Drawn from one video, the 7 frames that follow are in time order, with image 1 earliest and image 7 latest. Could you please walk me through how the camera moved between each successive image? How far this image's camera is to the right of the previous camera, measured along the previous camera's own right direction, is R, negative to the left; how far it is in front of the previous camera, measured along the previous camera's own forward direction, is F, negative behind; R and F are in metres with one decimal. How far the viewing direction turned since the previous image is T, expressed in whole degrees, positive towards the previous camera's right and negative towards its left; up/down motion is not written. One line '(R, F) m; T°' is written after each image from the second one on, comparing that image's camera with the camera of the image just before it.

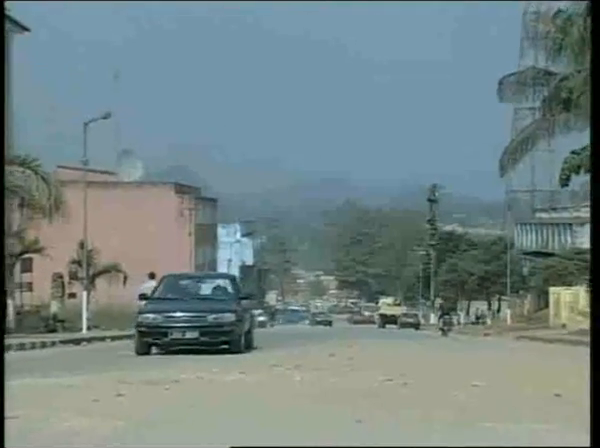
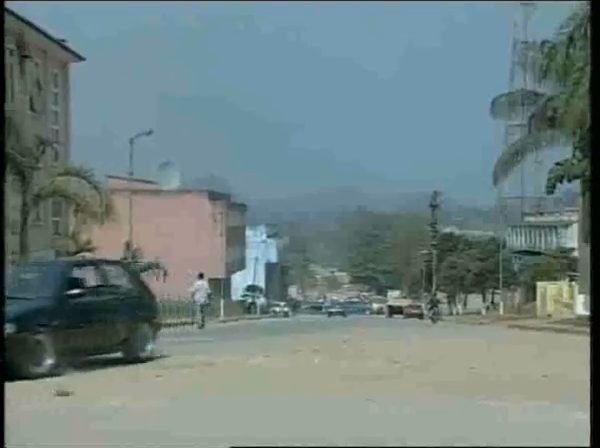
(+0.3, -0.9) m; -4°
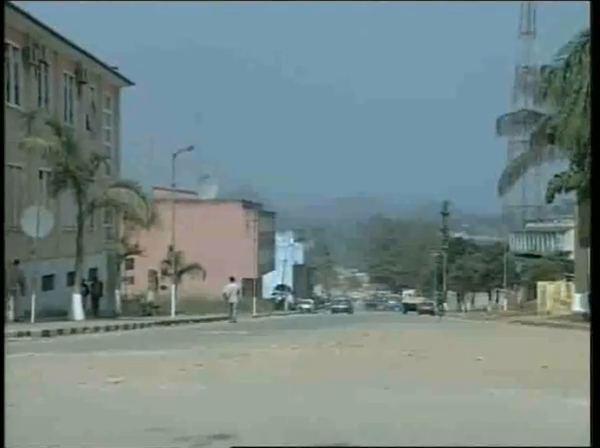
(-0.1, -0.8) m; -1°
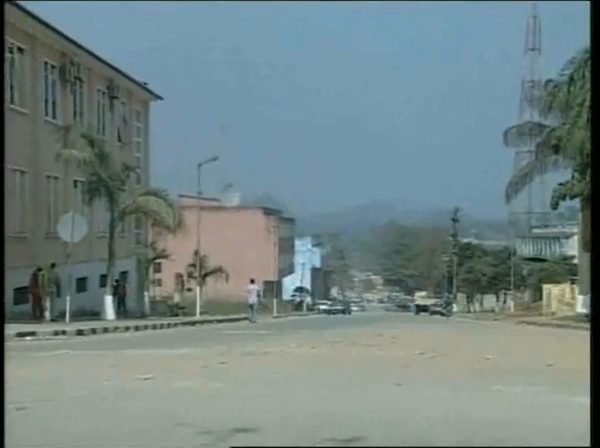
(0.0, -0.5) m; -1°
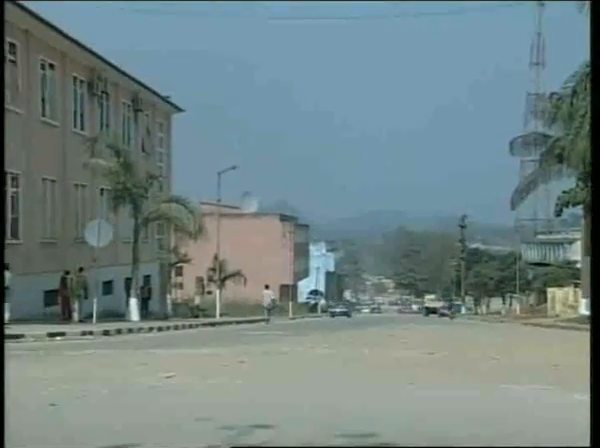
(0.0, -0.4) m; -1°
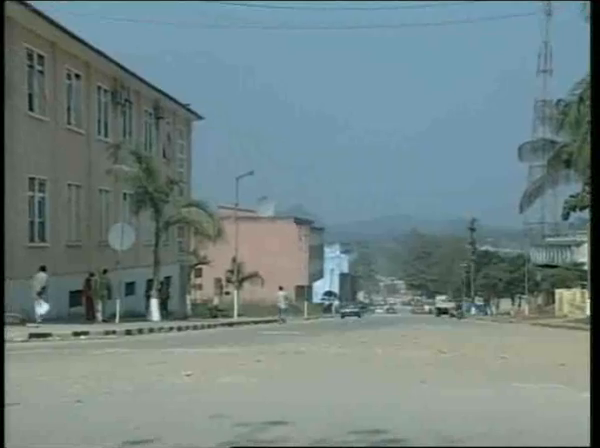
(0.0, -0.3) m; -1°
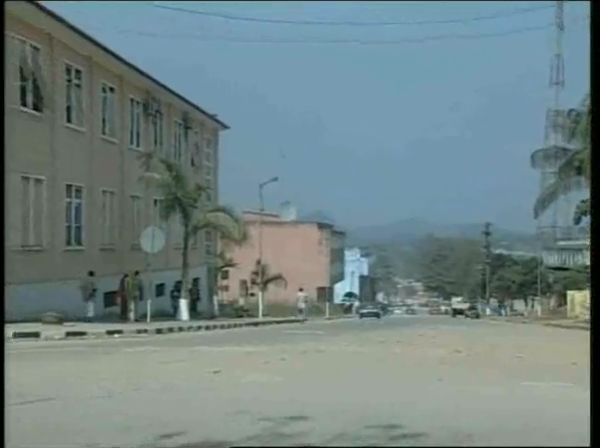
(0.0, -0.4) m; -1°
